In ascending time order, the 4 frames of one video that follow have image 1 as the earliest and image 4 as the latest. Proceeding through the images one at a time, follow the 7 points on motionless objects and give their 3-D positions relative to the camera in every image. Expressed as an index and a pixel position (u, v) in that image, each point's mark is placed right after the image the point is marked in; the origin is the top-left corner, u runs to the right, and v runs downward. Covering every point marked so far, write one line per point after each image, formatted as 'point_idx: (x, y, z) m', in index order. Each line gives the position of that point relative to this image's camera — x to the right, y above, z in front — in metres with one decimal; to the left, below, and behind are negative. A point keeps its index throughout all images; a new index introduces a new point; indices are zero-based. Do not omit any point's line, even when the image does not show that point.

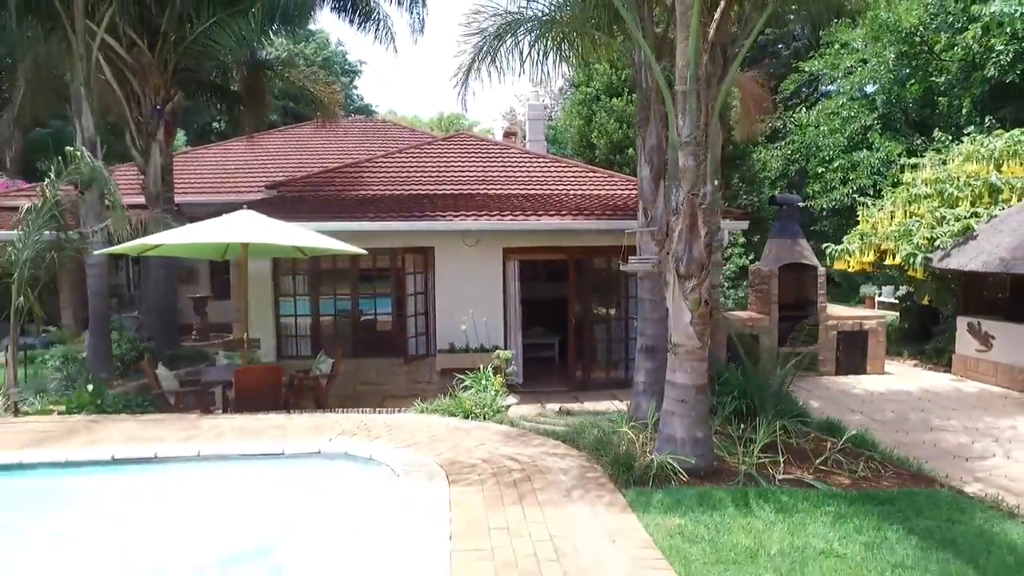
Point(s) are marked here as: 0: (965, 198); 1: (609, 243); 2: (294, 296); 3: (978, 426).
0: (+10.1, +2.0, +13.9) m
1: (+2.1, +0.9, +13.3) m
2: (-4.6, -0.2, +13.2) m
3: (+7.2, -2.1, +9.7) m
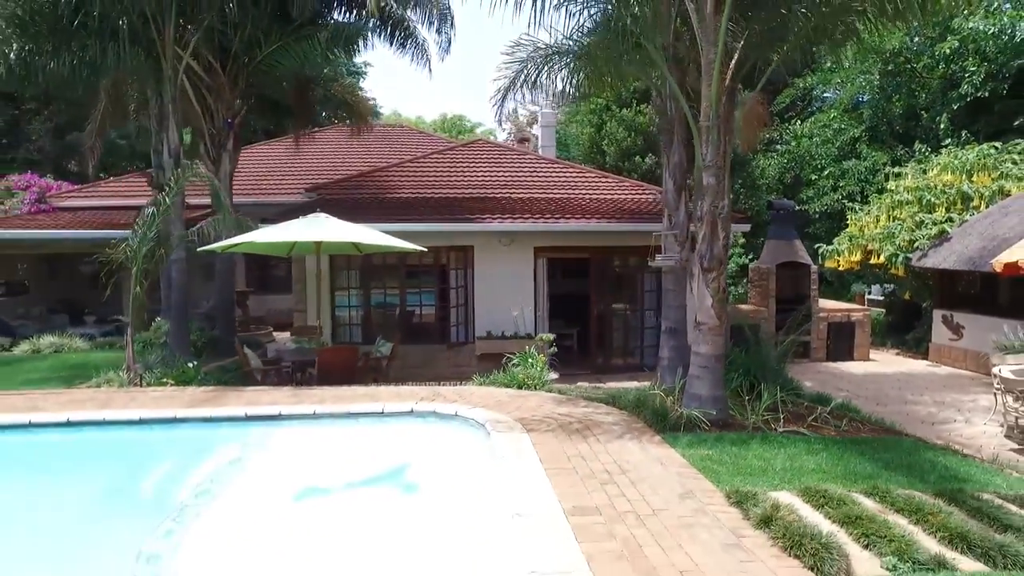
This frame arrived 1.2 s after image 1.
0: (+10.8, +2.1, +15.6) m
1: (+2.7, +1.1, +15.0) m
2: (-3.9, -0.1, +14.9) m
3: (+7.9, -2.0, +11.5) m
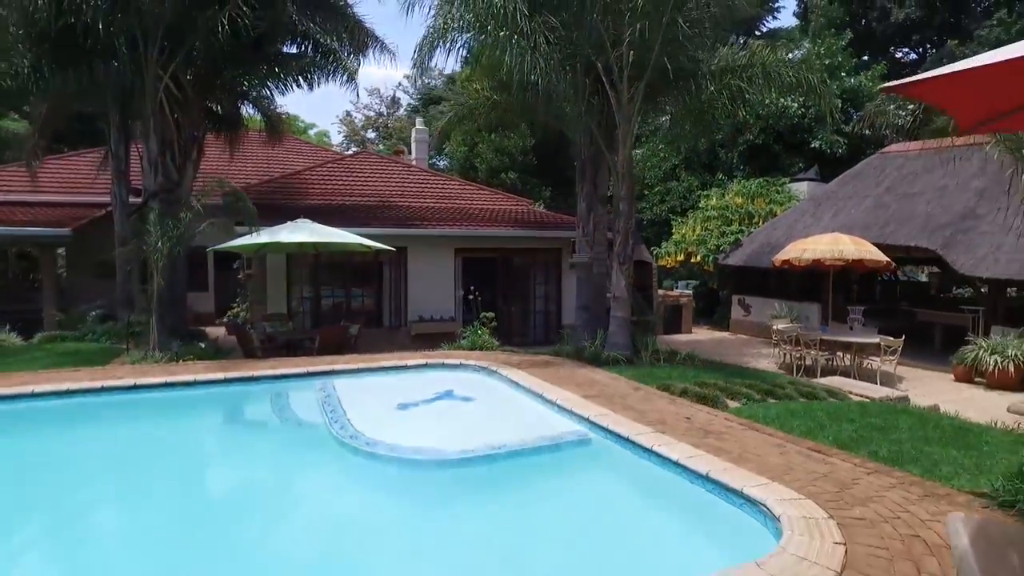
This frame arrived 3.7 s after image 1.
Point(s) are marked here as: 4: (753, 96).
0: (+7.9, +2.4, +22.2) m
1: (+0.4, +1.3, +19.3) m
2: (-5.9, +0.1, +17.3) m
3: (+6.4, -1.8, +17.4) m
4: (+5.5, +4.3, +14.1) m
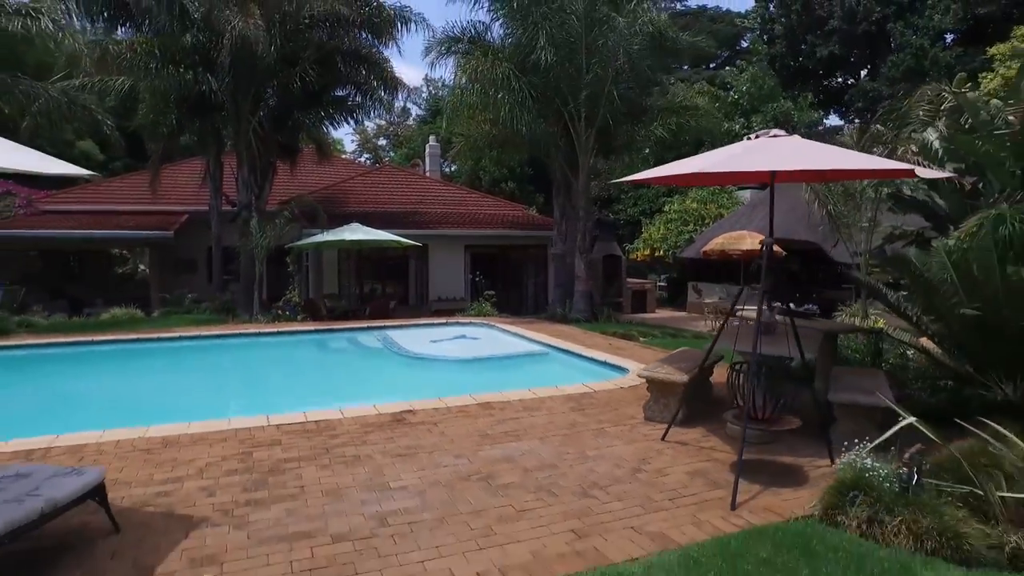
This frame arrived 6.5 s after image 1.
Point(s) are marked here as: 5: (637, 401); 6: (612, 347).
0: (+7.8, +2.9, +27.5) m
1: (+0.3, +1.8, +24.7) m
2: (-6.0, +0.6, +22.8) m
3: (+6.3, -1.2, +22.7) m
4: (+5.3, +4.8, +19.4) m
5: (+1.7, -1.6, +8.6) m
6: (+2.1, -1.2, +13.1) m
